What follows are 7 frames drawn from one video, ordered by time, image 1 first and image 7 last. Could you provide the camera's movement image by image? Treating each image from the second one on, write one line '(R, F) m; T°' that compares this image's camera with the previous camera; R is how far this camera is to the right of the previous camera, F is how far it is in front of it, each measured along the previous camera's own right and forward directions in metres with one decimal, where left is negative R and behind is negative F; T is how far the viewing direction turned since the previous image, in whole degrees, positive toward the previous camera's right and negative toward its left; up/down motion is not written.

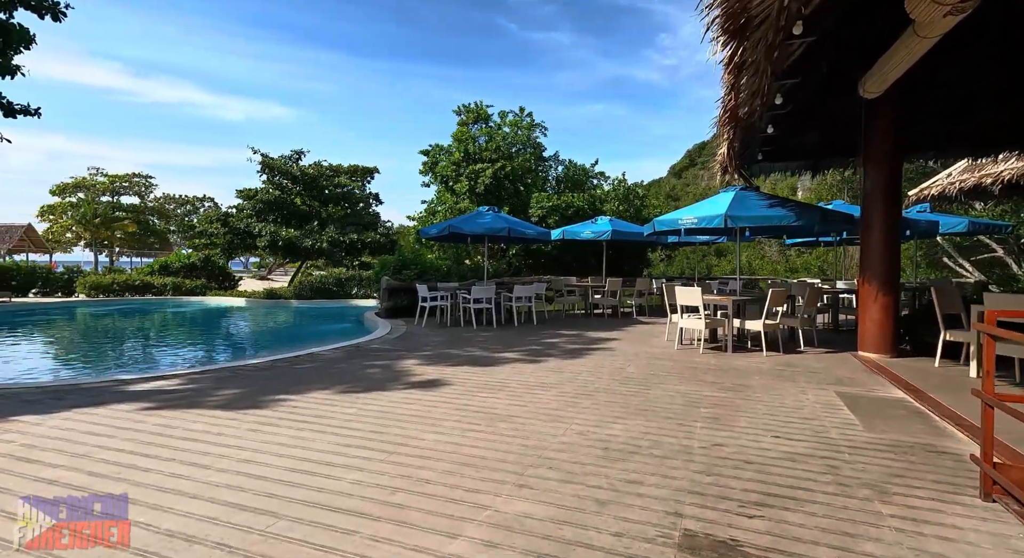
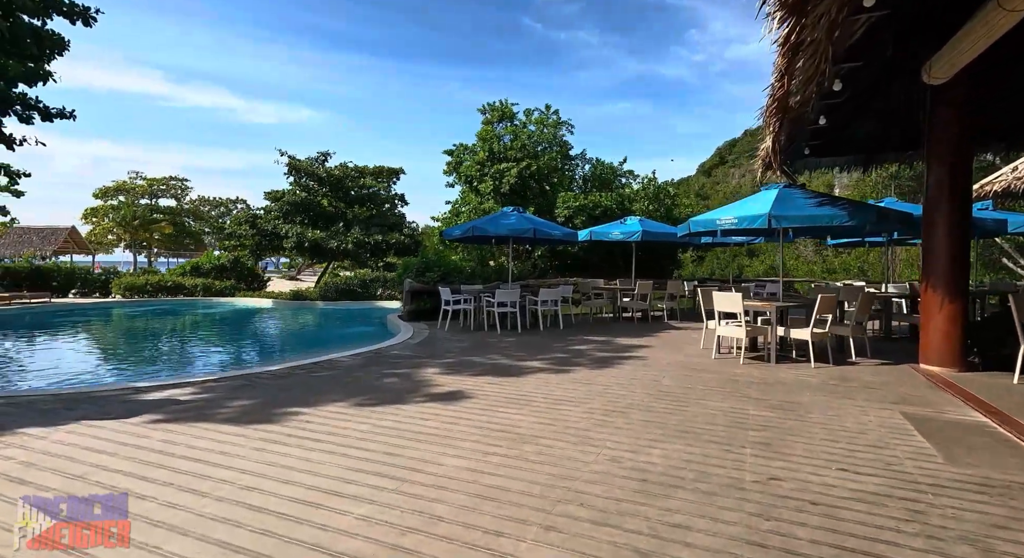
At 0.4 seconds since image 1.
(0.0, +0.4) m; -3°
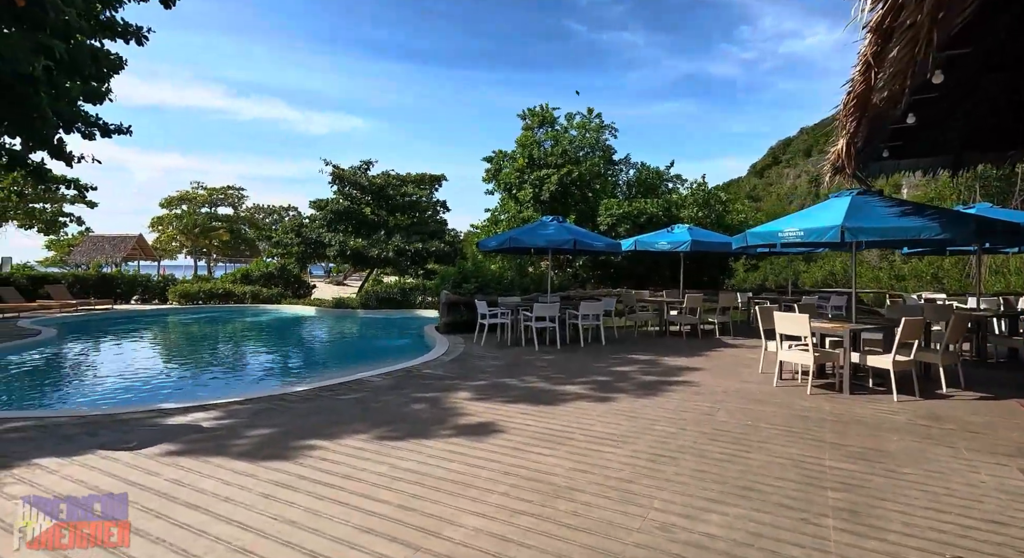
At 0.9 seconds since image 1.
(+0.1, +0.5) m; -4°
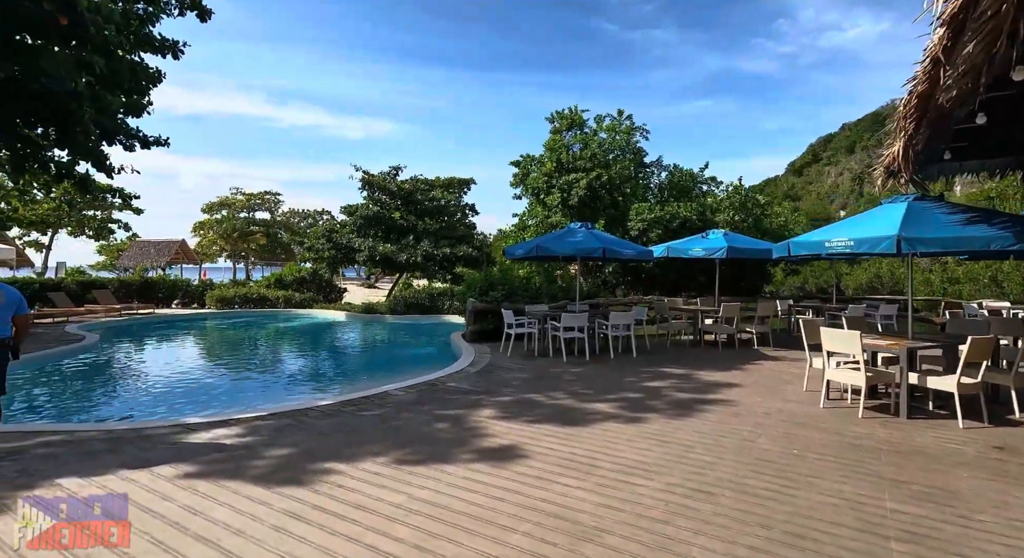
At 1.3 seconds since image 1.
(0.0, +0.3) m; -3°
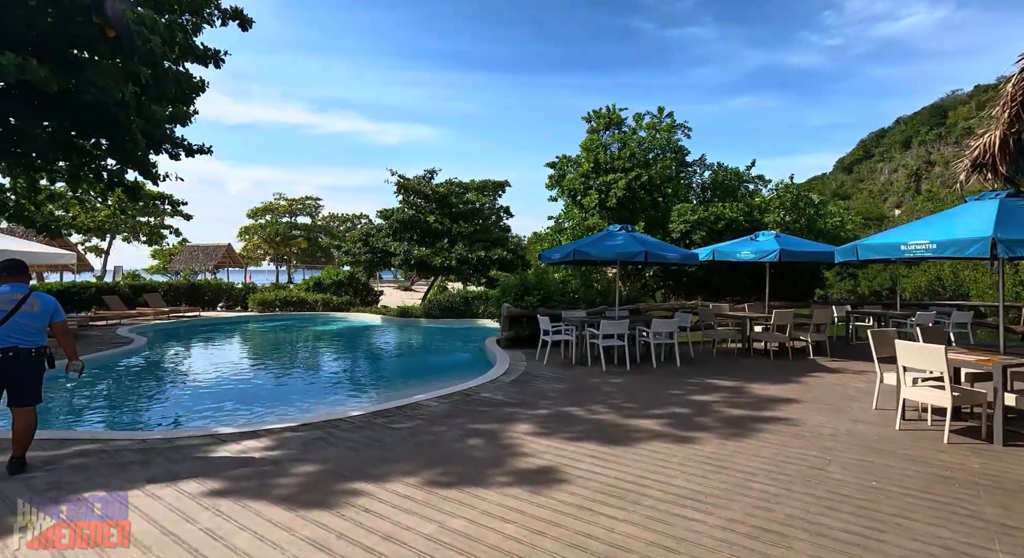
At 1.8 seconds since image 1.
(0.0, +0.3) m; -4°
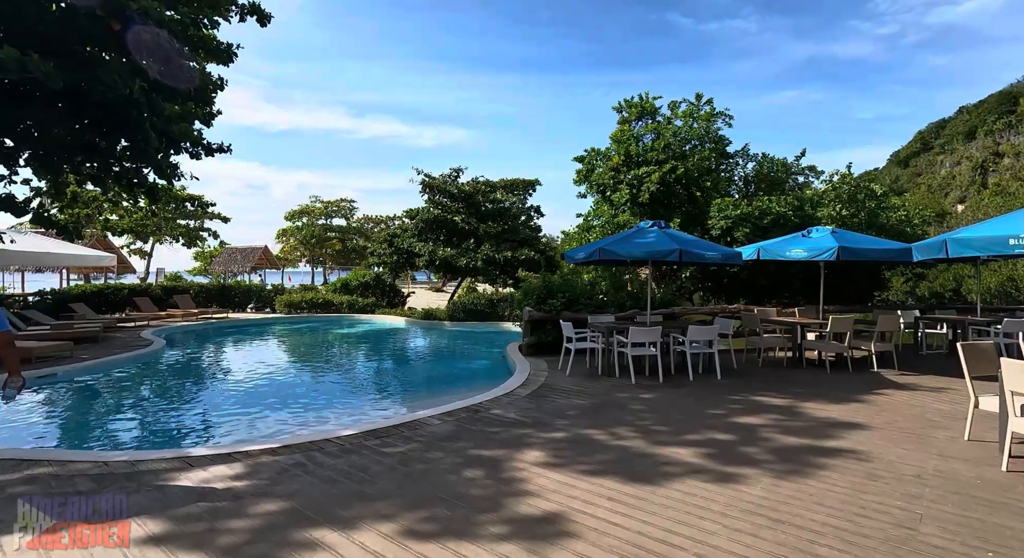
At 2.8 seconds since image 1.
(+0.2, +0.8) m; -4°
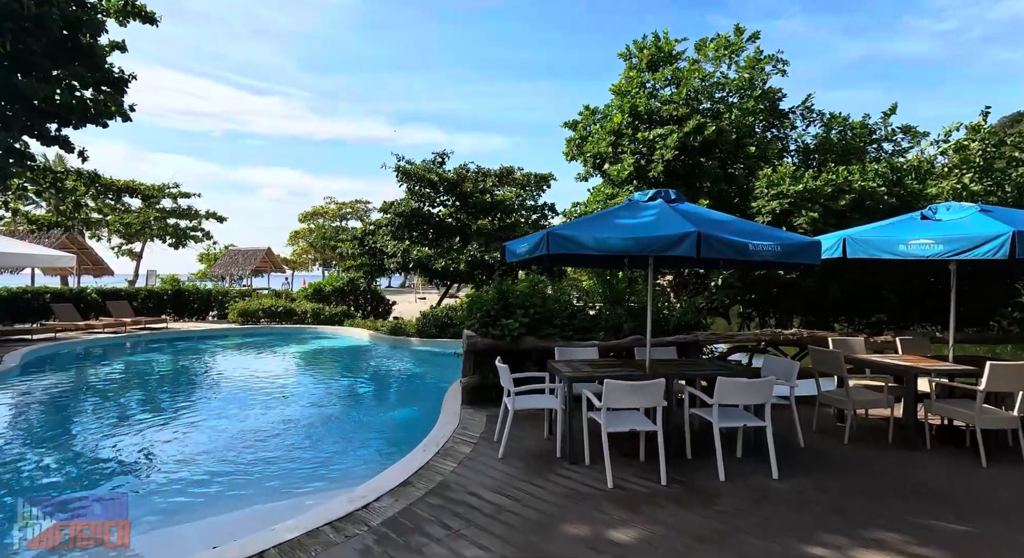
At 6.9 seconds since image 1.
(+1.2, +3.6) m; -3°
